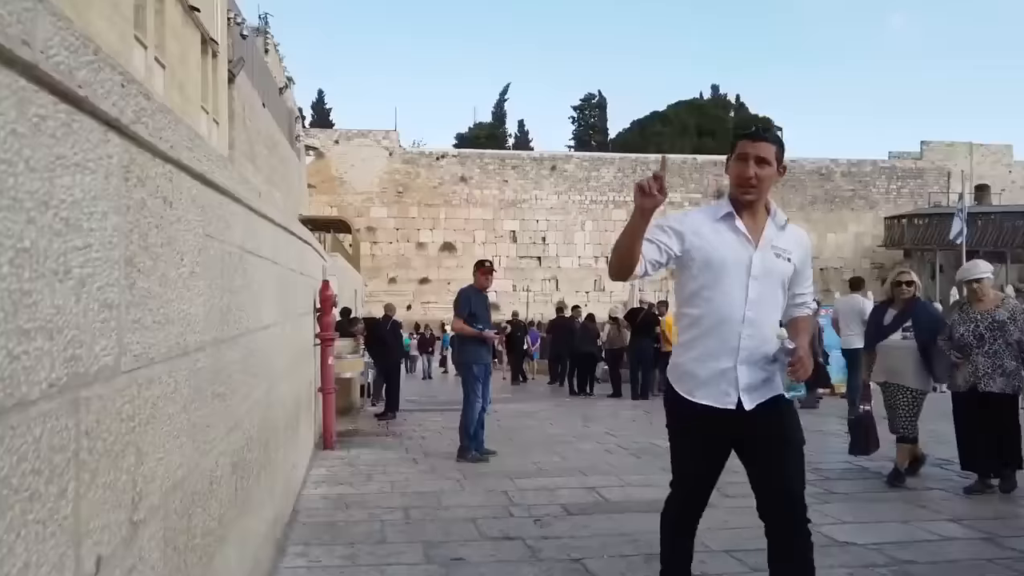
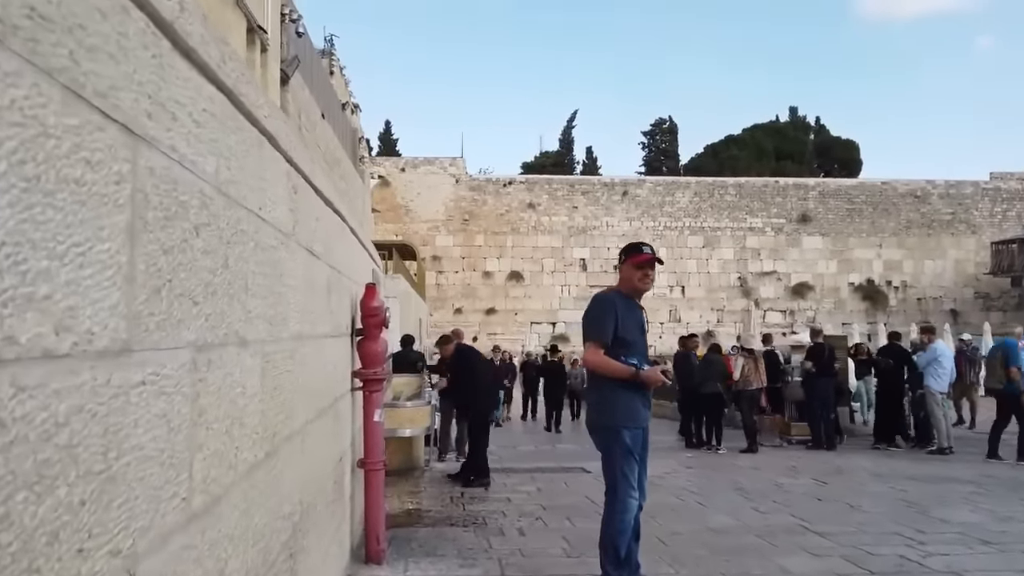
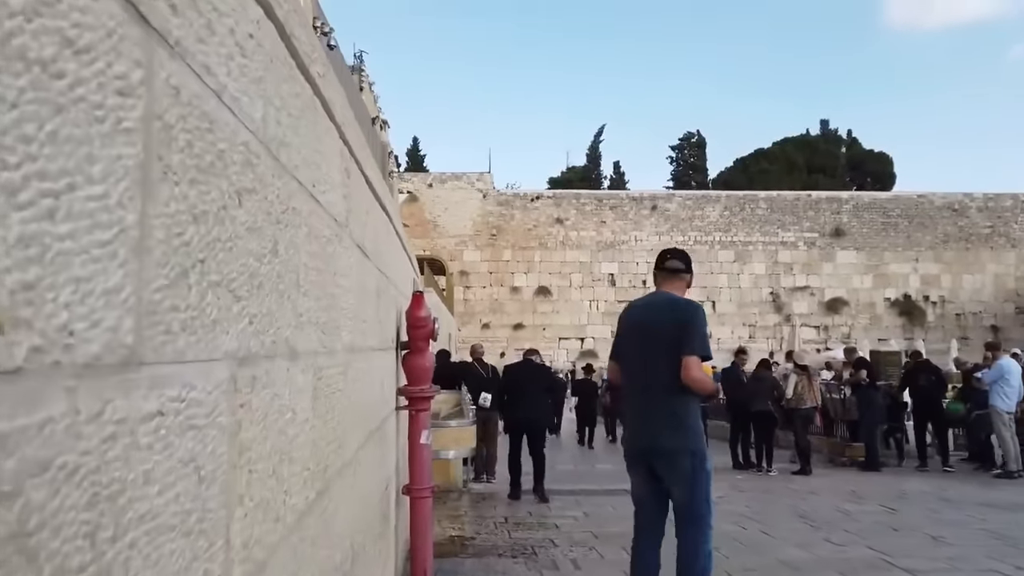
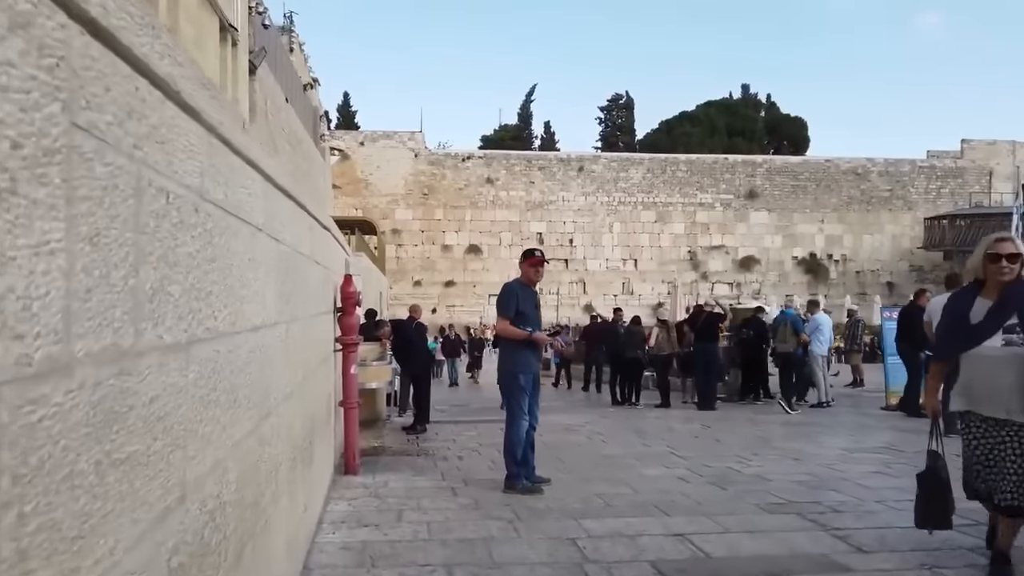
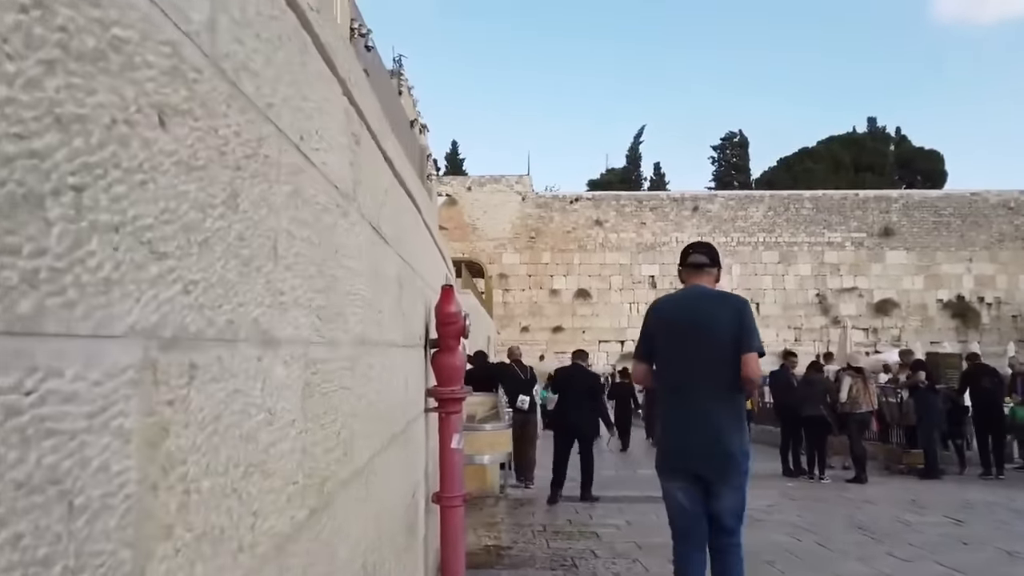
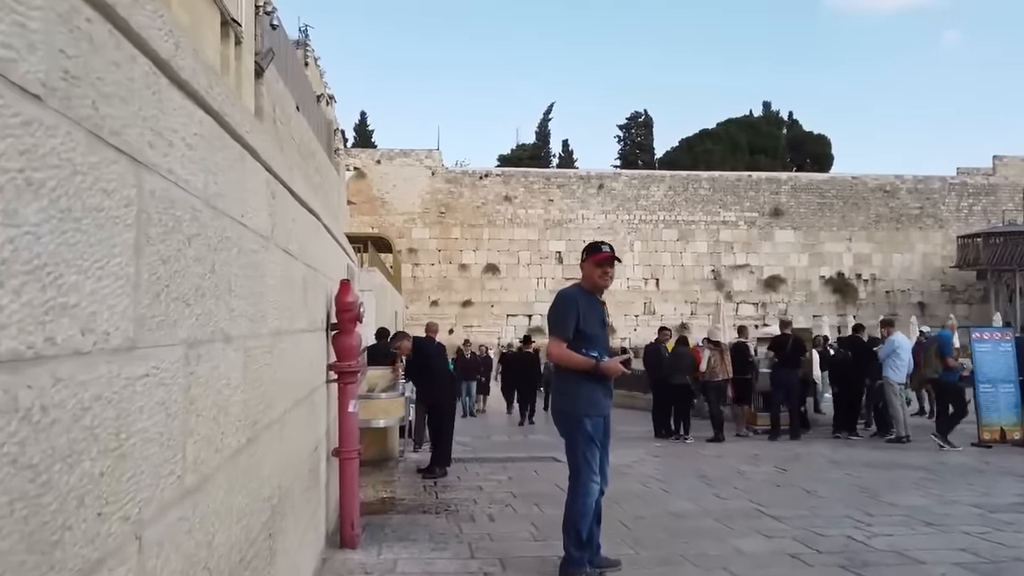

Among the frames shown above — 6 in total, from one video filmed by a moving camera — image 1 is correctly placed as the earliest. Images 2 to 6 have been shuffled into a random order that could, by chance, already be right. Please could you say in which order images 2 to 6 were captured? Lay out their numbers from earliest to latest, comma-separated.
4, 6, 2, 3, 5
